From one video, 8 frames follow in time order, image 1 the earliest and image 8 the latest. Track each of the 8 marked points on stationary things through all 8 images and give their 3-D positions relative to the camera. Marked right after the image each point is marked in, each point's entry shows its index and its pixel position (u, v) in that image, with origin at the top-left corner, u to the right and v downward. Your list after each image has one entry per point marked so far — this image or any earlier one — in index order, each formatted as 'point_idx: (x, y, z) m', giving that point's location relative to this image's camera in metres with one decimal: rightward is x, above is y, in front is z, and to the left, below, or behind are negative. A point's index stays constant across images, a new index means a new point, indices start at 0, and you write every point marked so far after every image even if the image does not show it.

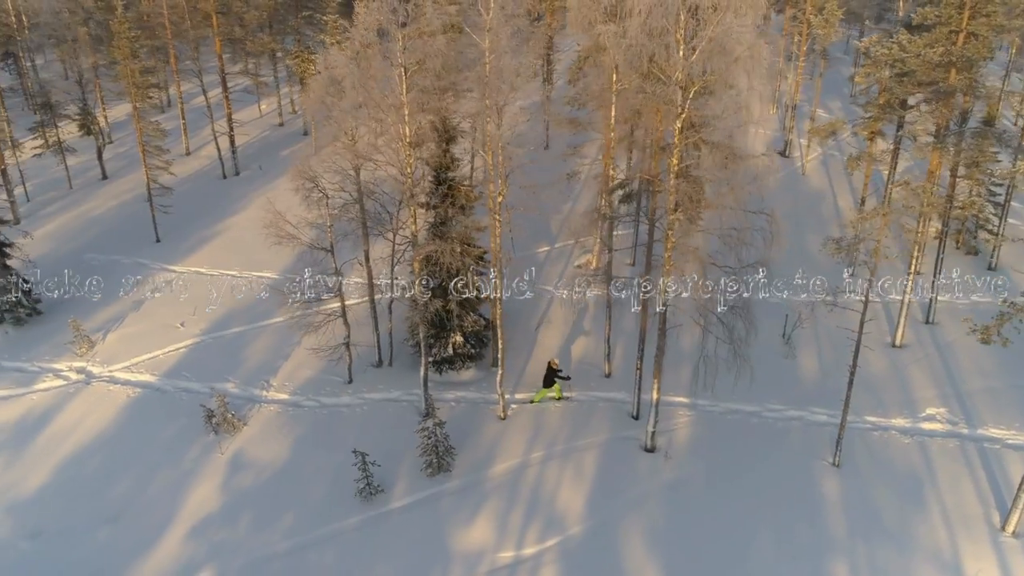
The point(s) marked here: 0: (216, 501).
0: (-5.6, -4.0, +13.8) m
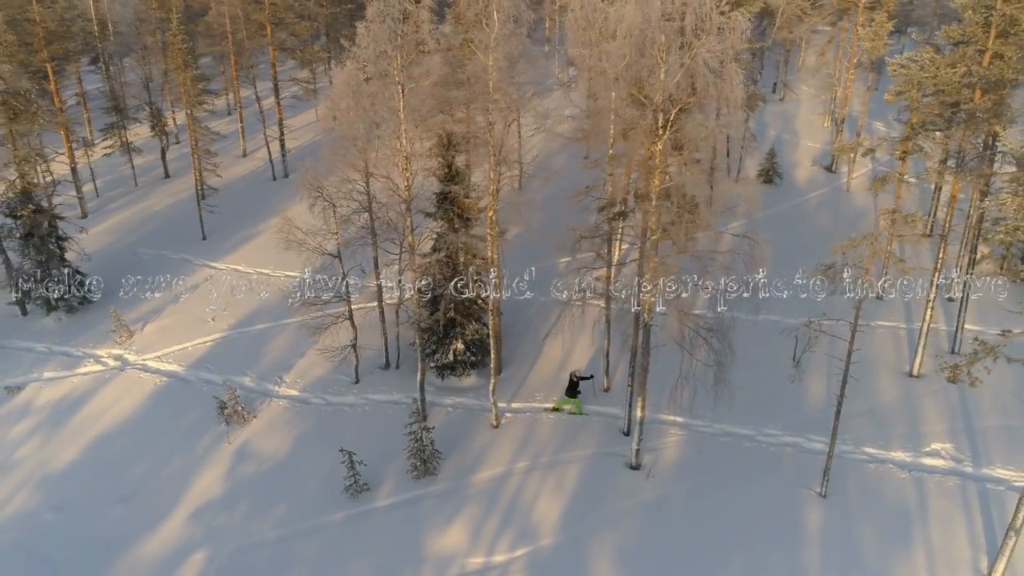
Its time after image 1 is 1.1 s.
0: (-6.0, -4.1, +14.7) m
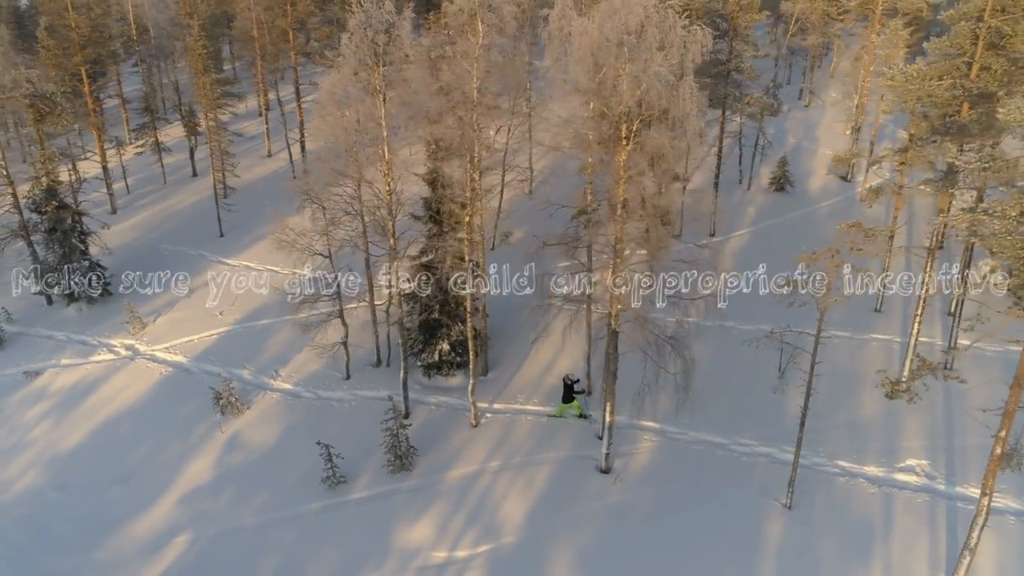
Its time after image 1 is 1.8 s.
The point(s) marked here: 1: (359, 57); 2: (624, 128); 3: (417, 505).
0: (-6.5, -4.0, +15.5) m
1: (-2.9, +4.4, +13.8) m
2: (+1.9, +2.7, +12.0) m
3: (-1.9, -4.3, +14.2) m
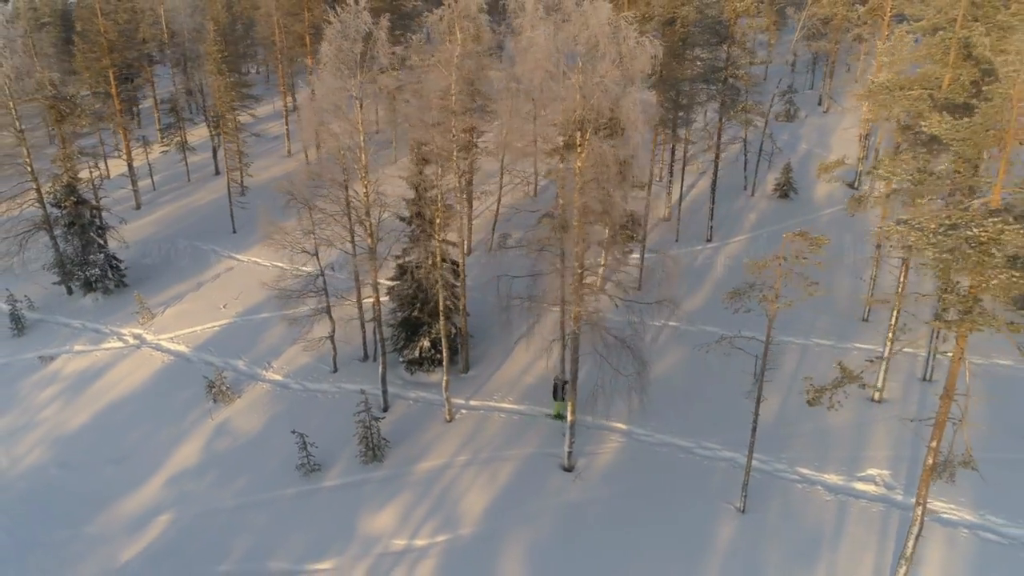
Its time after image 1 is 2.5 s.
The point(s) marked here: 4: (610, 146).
0: (-7.2, -3.8, +16.3) m
1: (-3.4, +4.5, +14.5) m
2: (+1.2, +2.6, +12.4) m
3: (-2.6, -4.2, +14.8) m
4: (+1.8, +2.5, +12.3) m
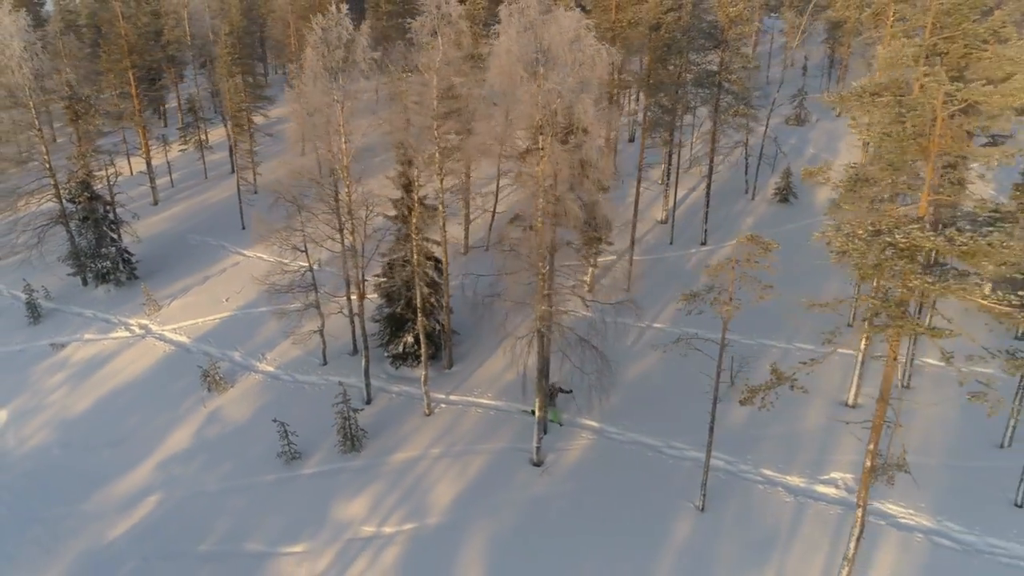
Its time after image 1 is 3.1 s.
0: (-7.7, -3.7, +17.1) m
1: (-3.9, +4.6, +15.1) m
2: (+0.5, +2.6, +12.8) m
3: (-3.3, -4.1, +15.3) m
4: (+1.1, +2.5, +12.7) m
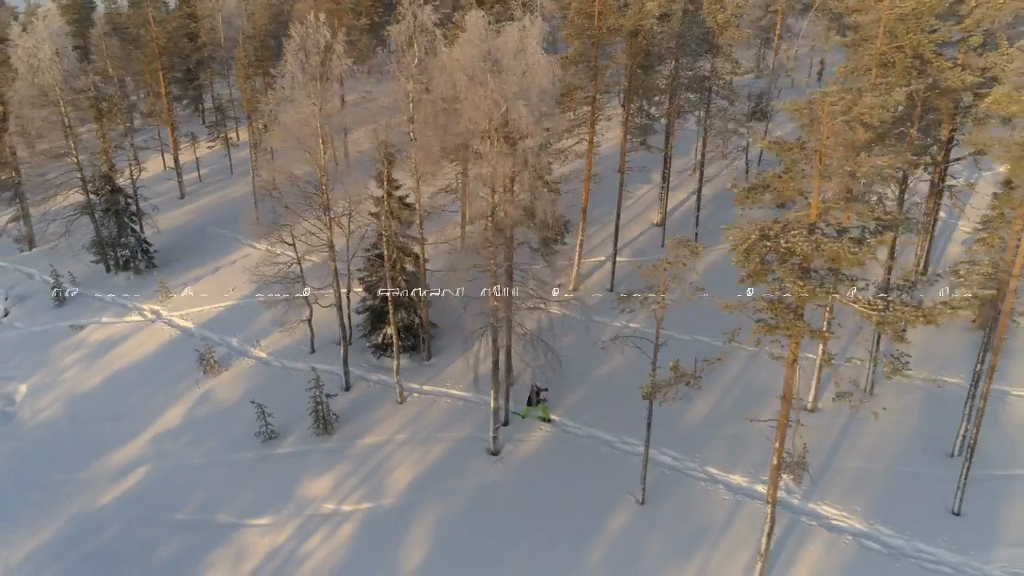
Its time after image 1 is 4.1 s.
0: (-8.5, -3.4, +18.4) m
1: (-4.7, +4.8, +16.1) m
2: (-0.4, +2.7, +13.5) m
3: (-4.2, -4.0, +16.3) m
4: (+0.2, +2.5, +13.3) m
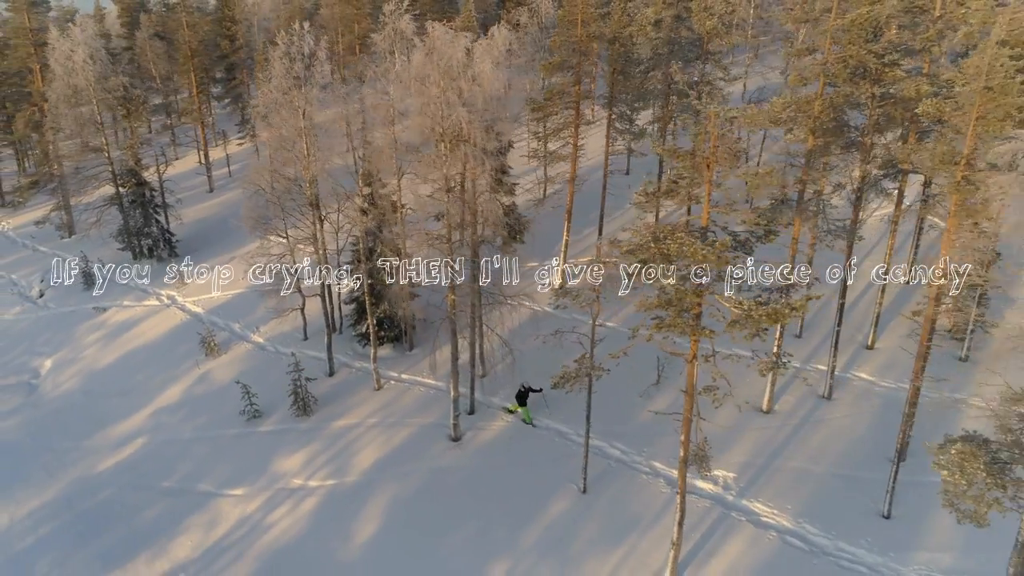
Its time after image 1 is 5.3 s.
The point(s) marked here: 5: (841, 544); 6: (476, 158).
0: (-9.2, -3.0, +19.9) m
1: (-5.3, +5.0, +17.3) m
2: (-1.3, +2.8, +14.4) m
3: (-5.1, -3.7, +17.5) m
4: (-0.8, +2.6, +14.2) m
5: (+6.0, -4.6, +13.1) m
6: (-0.8, +2.5, +14.1) m
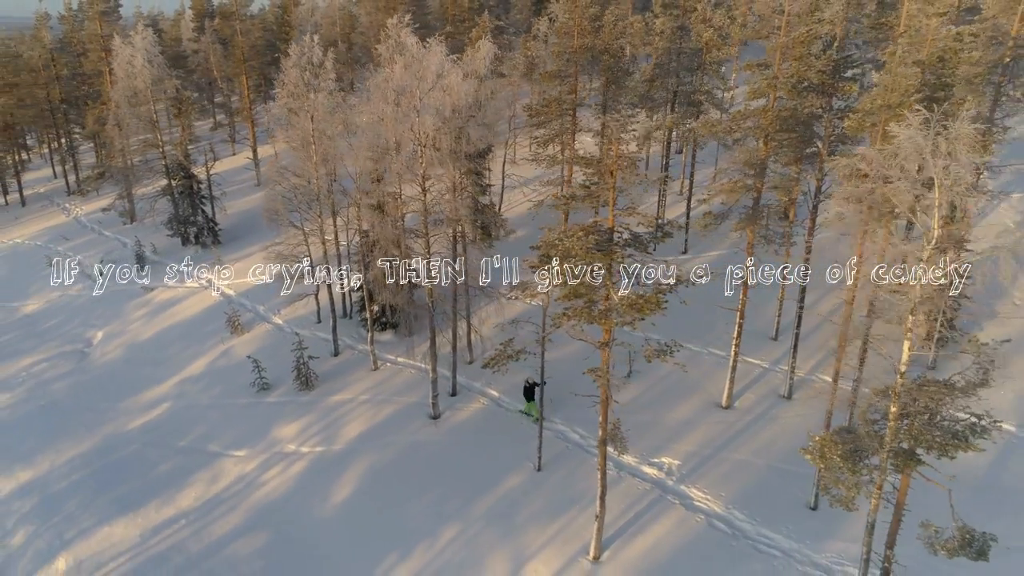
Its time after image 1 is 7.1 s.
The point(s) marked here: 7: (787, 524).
0: (-9.6, -2.5, +22.2) m
1: (-5.6, +5.4, +19.2) m
2: (-2.0, +3.1, +15.9) m
3: (-5.7, -3.4, +19.4) m
4: (-1.5, +2.8, +15.7) m
5: (+4.8, -4.7, +13.9) m
6: (-1.5, +2.7, +15.6) m
7: (+5.4, -4.6, +14.0) m
